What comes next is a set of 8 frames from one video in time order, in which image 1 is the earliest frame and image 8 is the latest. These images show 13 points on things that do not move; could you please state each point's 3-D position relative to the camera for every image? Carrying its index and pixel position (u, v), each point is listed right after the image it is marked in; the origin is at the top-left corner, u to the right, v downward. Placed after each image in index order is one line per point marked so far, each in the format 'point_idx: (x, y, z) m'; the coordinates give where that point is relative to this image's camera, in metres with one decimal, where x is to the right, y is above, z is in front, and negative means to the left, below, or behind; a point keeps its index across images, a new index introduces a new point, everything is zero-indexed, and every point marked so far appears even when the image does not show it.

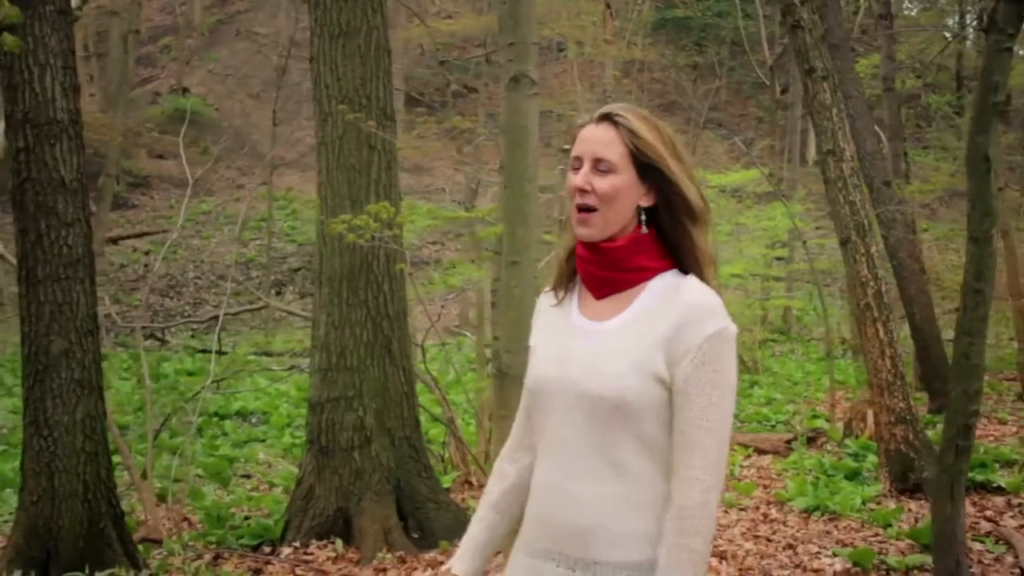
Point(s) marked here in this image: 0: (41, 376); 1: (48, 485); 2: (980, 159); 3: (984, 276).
0: (-2.8, -0.5, +5.9) m
1: (-2.7, -1.2, +5.9) m
2: (+2.3, +0.6, +4.7) m
3: (+2.3, +0.1, +4.8) m
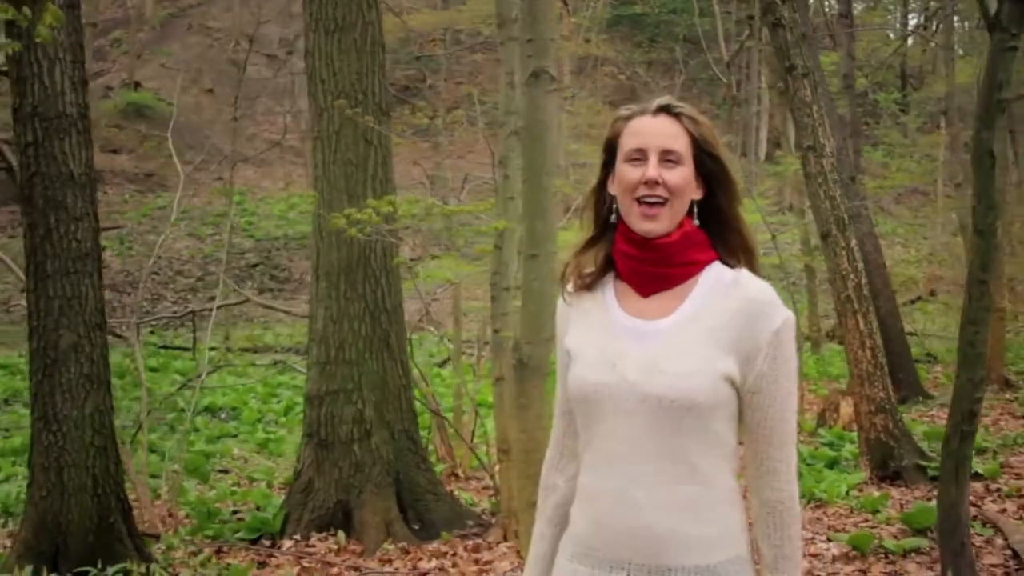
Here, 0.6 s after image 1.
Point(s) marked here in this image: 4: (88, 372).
0: (-2.7, -0.5, +5.9) m
1: (-2.7, -1.1, +5.9) m
2: (+2.4, +0.7, +4.9) m
3: (+2.4, +0.1, +5.0) m
4: (-2.5, -0.5, +5.9) m
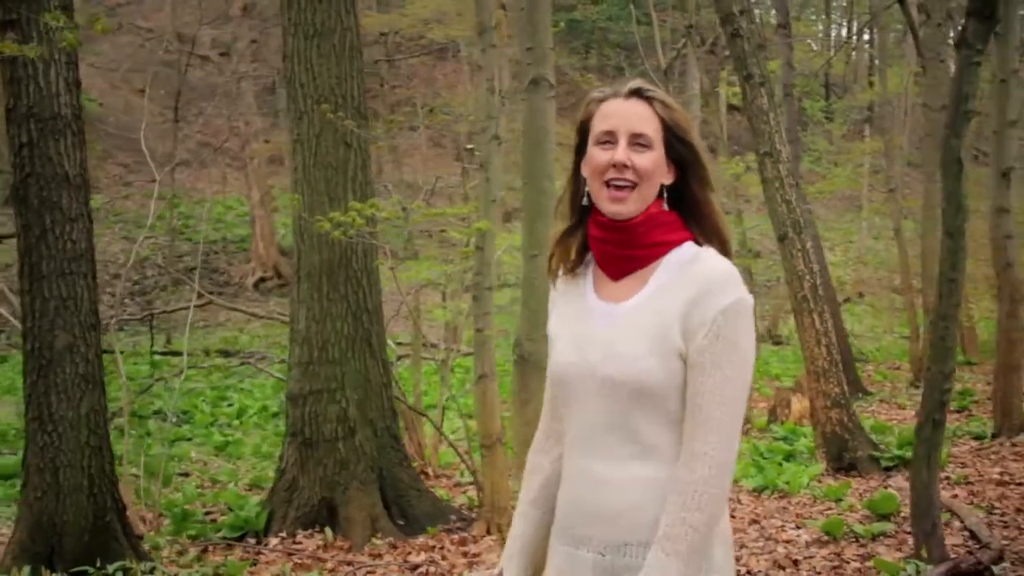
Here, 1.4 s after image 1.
0: (-2.7, -0.5, +5.9) m
1: (-2.7, -1.1, +5.9) m
2: (+2.4, +0.7, +5.3) m
3: (+2.4, +0.1, +5.3) m
4: (-2.5, -0.5, +6.0) m
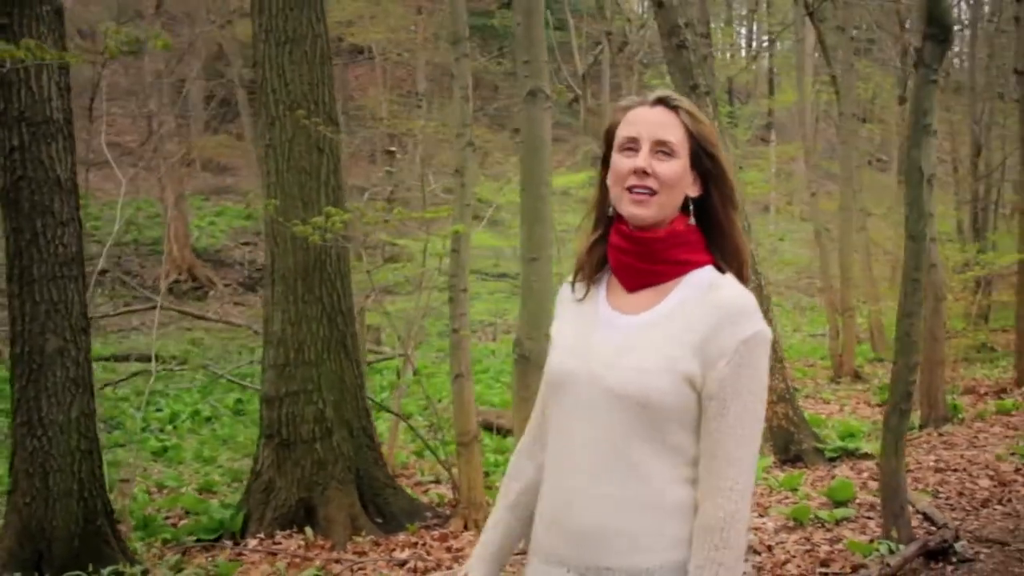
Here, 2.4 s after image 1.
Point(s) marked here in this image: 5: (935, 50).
0: (-2.8, -0.5, +5.8) m
1: (-2.8, -1.2, +5.9) m
2: (+2.4, +0.7, +5.7) m
3: (+2.4, +0.1, +5.8) m
4: (-2.6, -0.5, +5.9) m
5: (+2.5, +1.4, +5.7) m
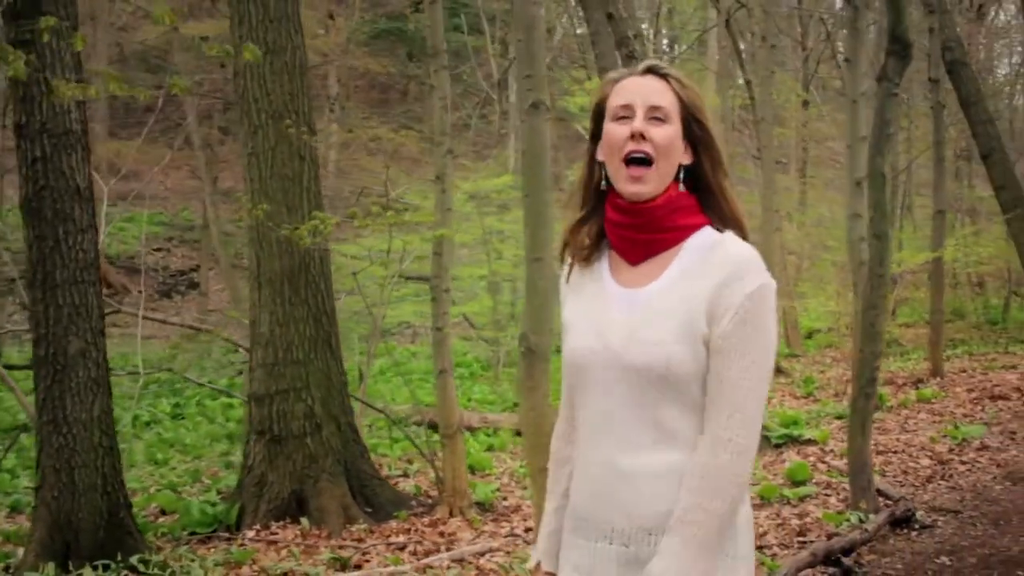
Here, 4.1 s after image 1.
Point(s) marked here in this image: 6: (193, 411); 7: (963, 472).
0: (-2.7, -0.5, +6.0) m
1: (-2.7, -1.2, +6.0) m
2: (+2.4, +0.7, +6.4) m
3: (+2.4, +0.2, +6.4) m
4: (-2.6, -0.6, +6.1) m
5: (+2.5, +1.4, +6.3) m
6: (-5.5, -2.1, +17.1) m
7: (+3.7, -1.5, +8.1) m
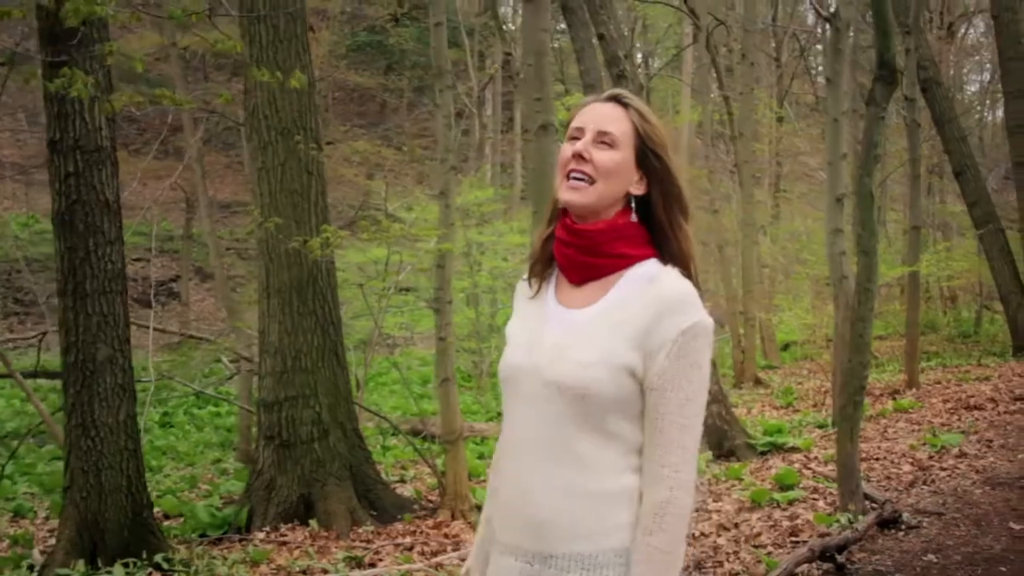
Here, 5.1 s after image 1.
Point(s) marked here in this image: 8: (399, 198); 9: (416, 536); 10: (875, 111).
0: (-2.7, -0.6, +6.2) m
1: (-2.7, -1.3, +6.3) m
2: (+2.4, +0.6, +6.7) m
3: (+2.5, +0.1, +6.8) m
4: (-2.5, -0.6, +6.3) m
5: (+2.5, +1.3, +6.7) m
6: (-5.8, -2.3, +17.3) m
7: (+3.7, -1.6, +8.5) m
8: (-1.8, +1.4, +15.6) m
9: (-0.8, -2.0, +7.8) m
10: (+2.5, +1.2, +6.7) m
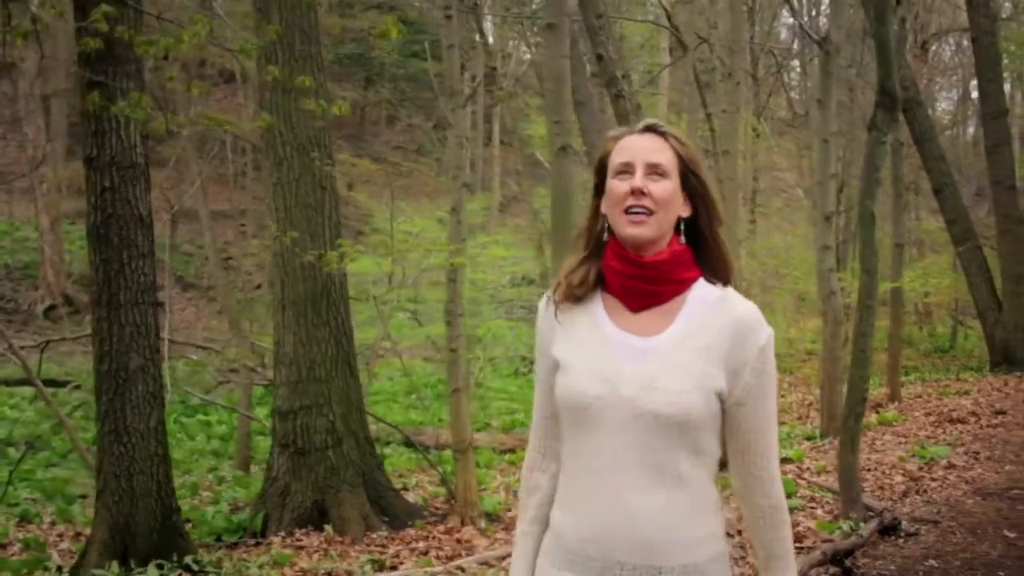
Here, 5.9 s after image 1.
0: (-2.5, -0.7, +6.4) m
1: (-2.5, -1.3, +6.5) m
2: (+2.6, +0.5, +7.1) m
3: (+2.6, -0.1, +7.1) m
4: (-2.4, -0.7, +6.6) m
5: (+2.7, +1.2, +7.1) m
6: (-5.9, -2.5, +17.4) m
7: (+3.8, -1.8, +8.8) m
8: (-1.9, +1.2, +15.8) m
9: (-0.7, -2.1, +8.0) m
10: (+2.6, +1.1, +7.1) m
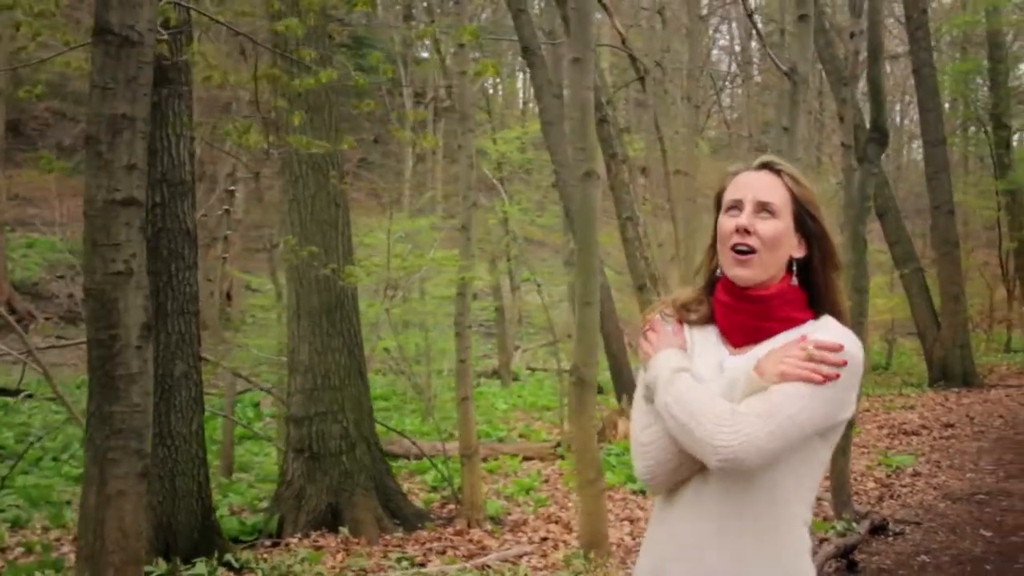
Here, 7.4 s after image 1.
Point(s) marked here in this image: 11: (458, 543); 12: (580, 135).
0: (-2.3, -0.7, +6.7) m
1: (-2.3, -1.4, +6.8) m
2: (+2.7, +0.4, +7.7) m
3: (+2.8, -0.2, +7.8) m
4: (-2.2, -0.7, +6.9) m
5: (+2.9, +1.1, +7.7) m
6: (-6.4, -2.6, +17.4) m
7: (+3.8, -2.0, +9.5) m
8: (-2.3, +1.0, +16.1) m
9: (-0.6, -2.2, +8.4) m
10: (+2.8, +0.9, +7.7) m
11: (-0.5, -2.2, +8.4) m
12: (+0.5, +1.1, +7.2) m
